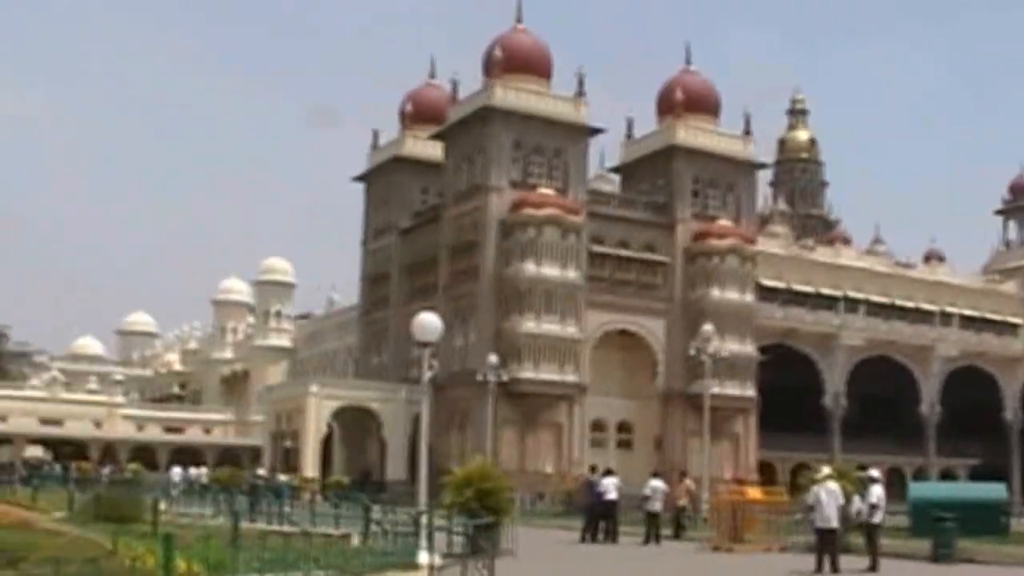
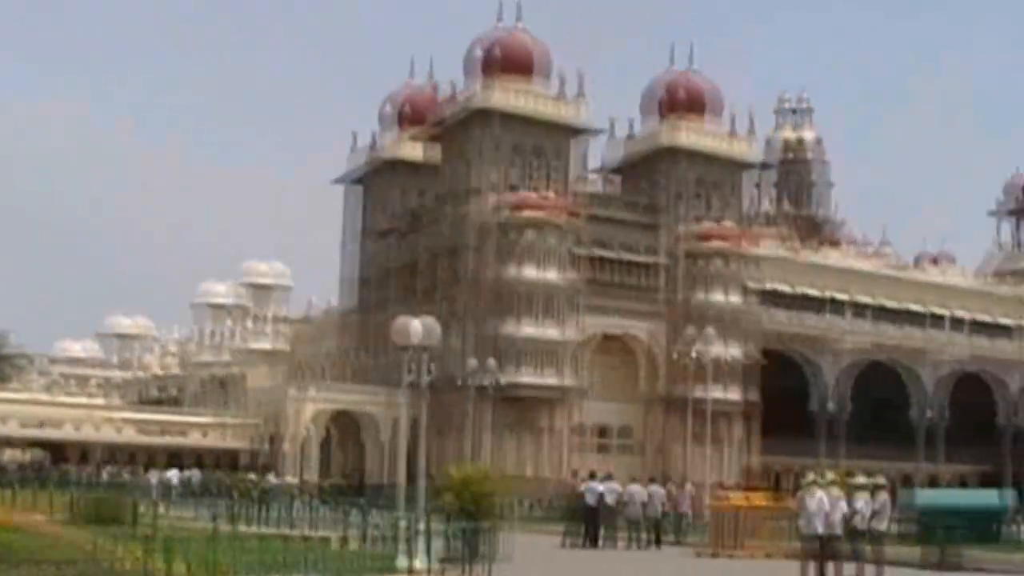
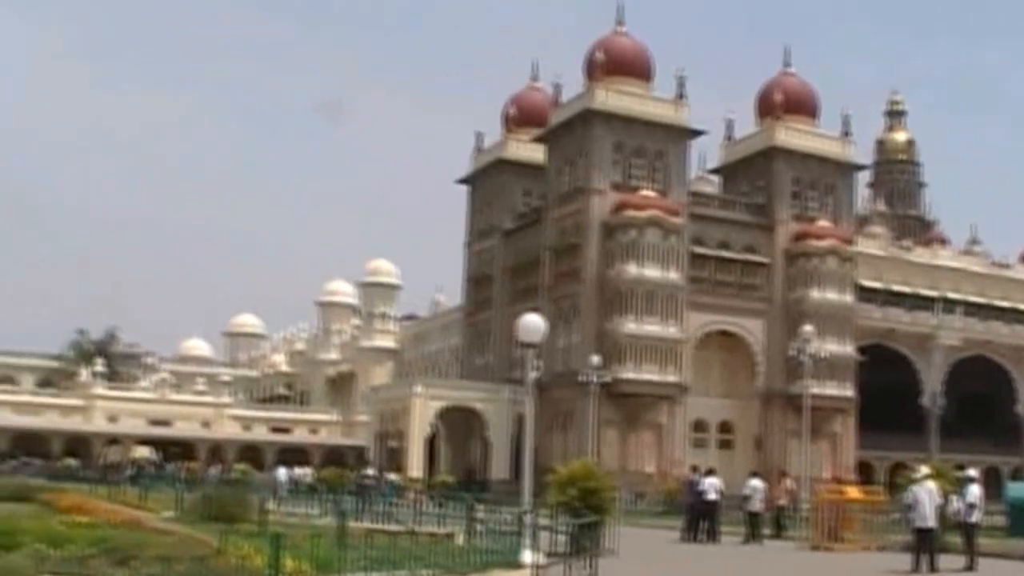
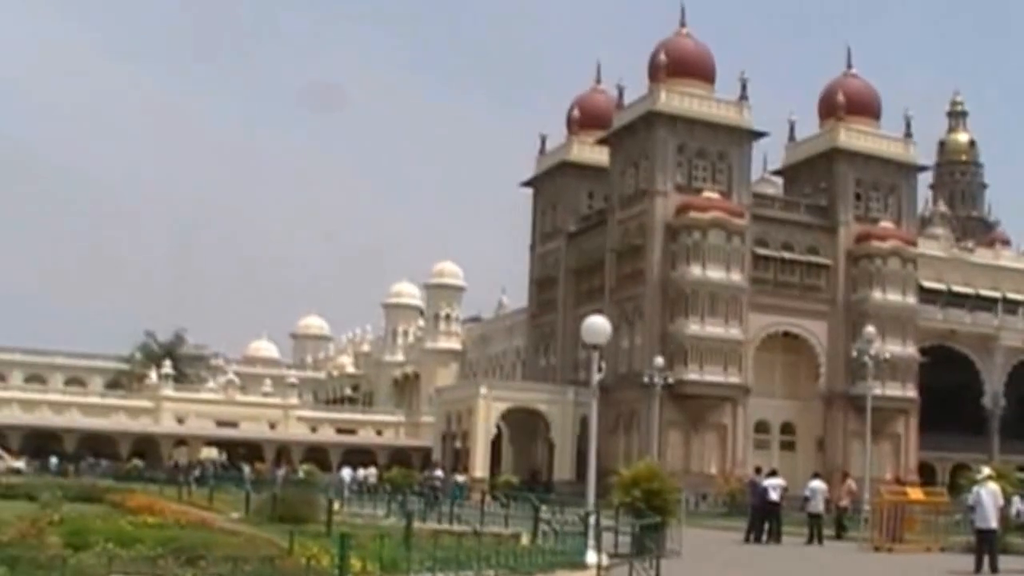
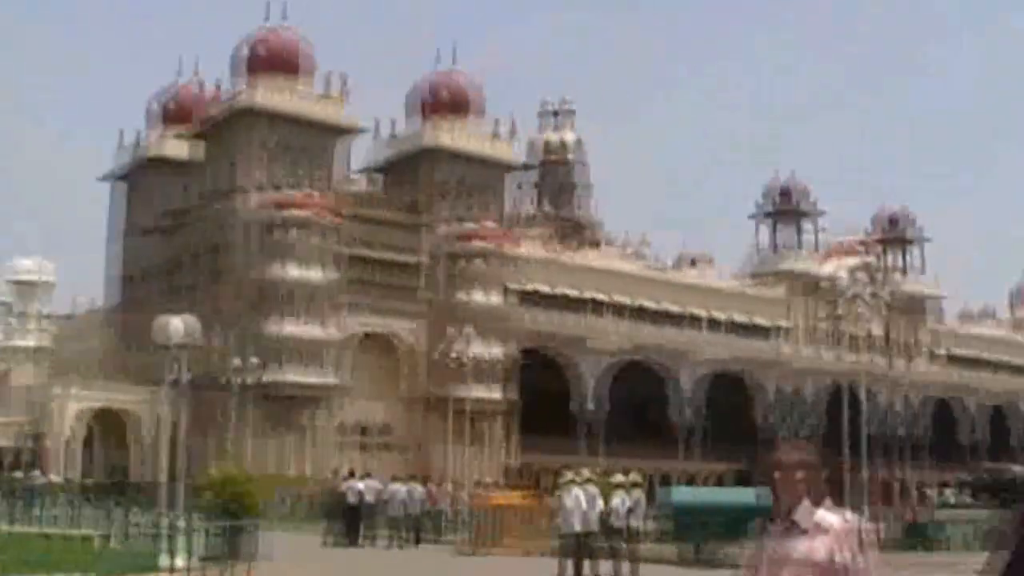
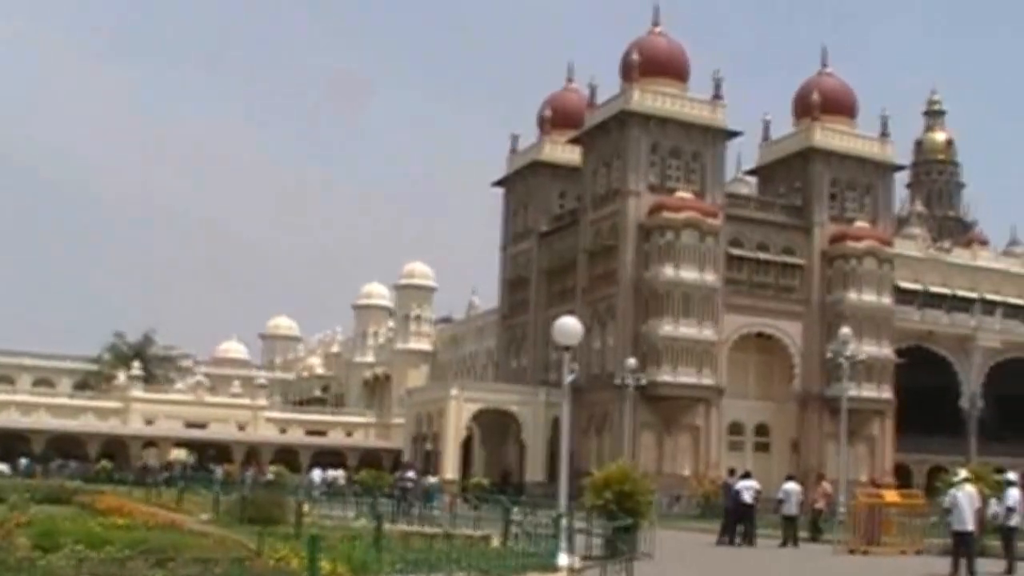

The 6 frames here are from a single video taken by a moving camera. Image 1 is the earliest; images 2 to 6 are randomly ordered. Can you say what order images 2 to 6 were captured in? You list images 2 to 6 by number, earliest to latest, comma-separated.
3, 4, 6, 2, 5
